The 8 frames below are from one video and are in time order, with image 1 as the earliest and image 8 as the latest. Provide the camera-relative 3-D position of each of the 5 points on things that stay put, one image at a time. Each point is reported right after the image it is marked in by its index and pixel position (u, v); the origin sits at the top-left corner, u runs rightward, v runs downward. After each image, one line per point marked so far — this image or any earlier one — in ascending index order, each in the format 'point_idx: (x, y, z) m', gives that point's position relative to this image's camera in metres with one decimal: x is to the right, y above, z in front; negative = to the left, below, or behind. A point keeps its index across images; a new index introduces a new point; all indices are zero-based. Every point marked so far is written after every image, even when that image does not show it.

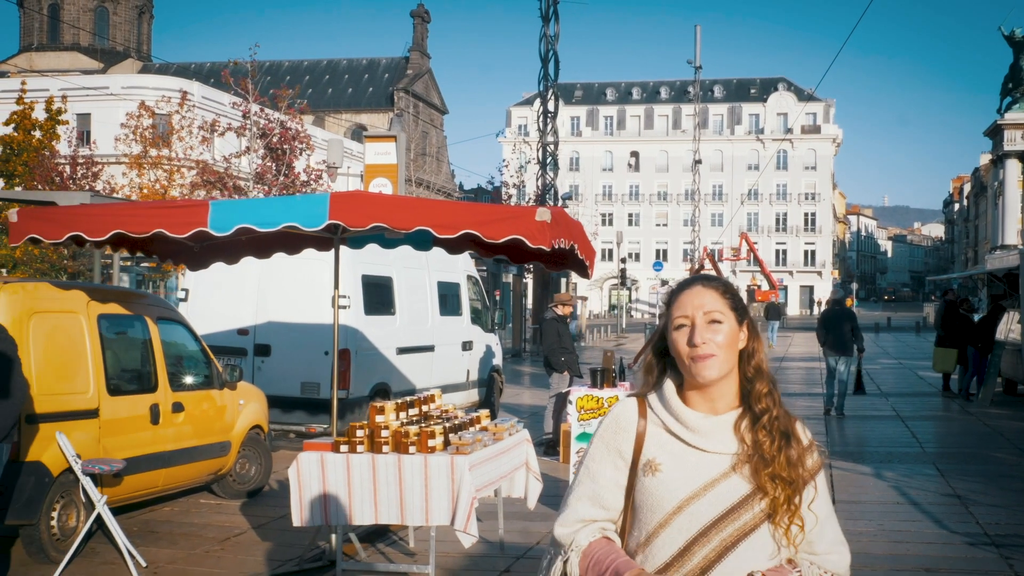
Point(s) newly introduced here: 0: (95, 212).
0: (-2.6, +0.5, +6.7) m
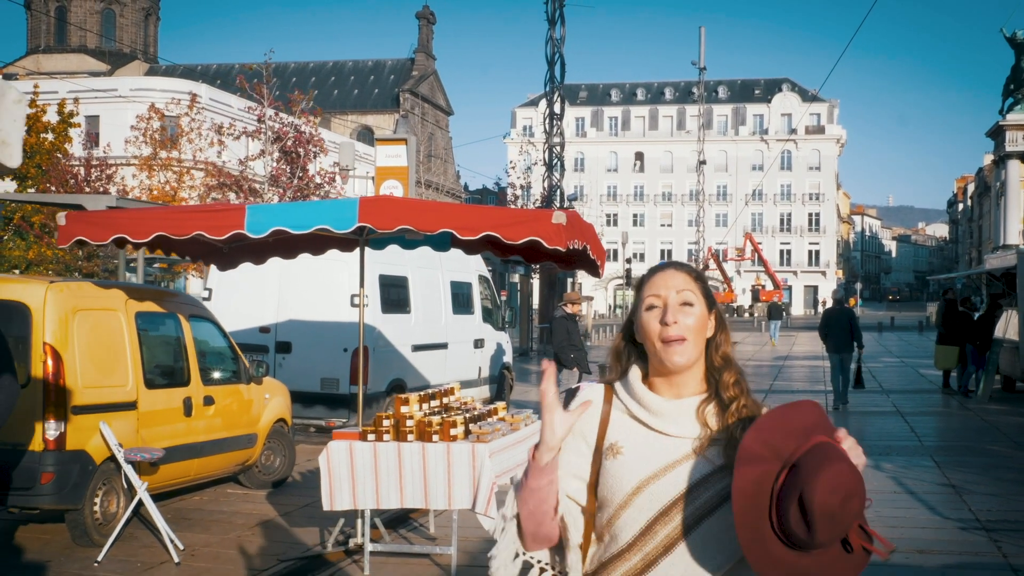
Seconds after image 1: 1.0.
0: (-2.5, +0.5, +7.1) m
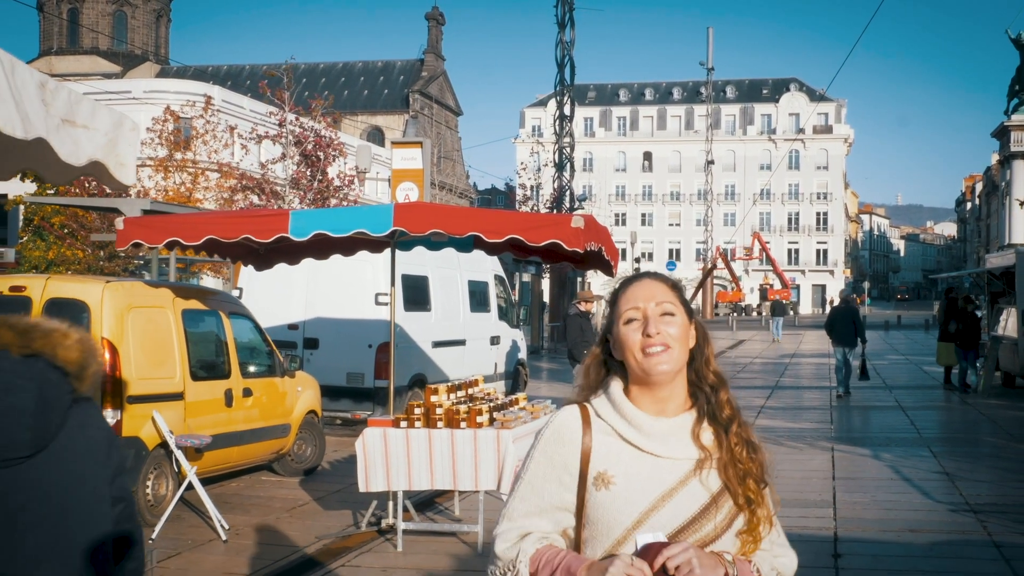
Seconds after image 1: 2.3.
0: (-2.4, +0.5, +7.7) m
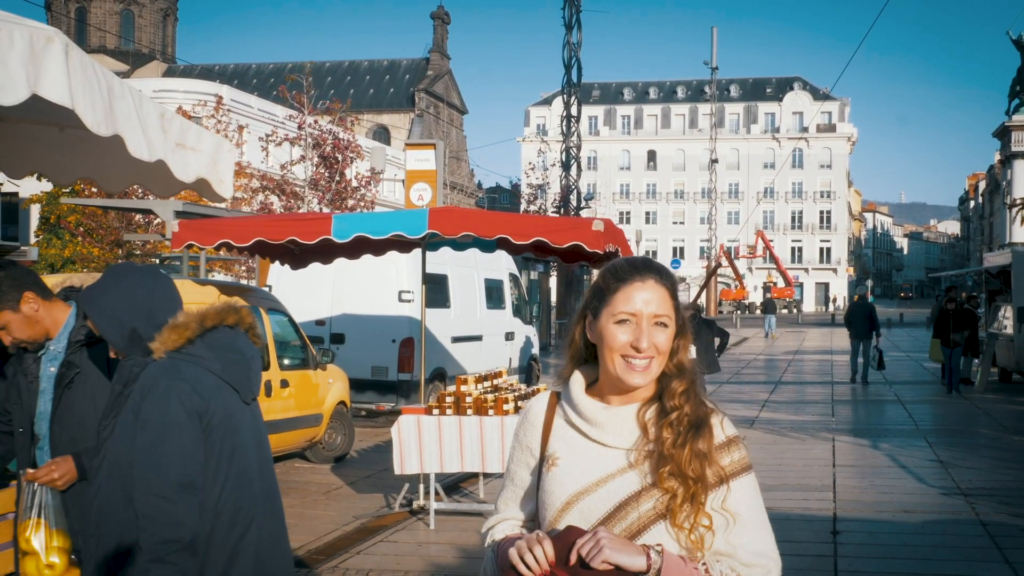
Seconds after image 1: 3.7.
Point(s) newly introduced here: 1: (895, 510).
0: (-2.2, +0.5, +8.3) m
1: (+3.2, -1.9, +8.7) m
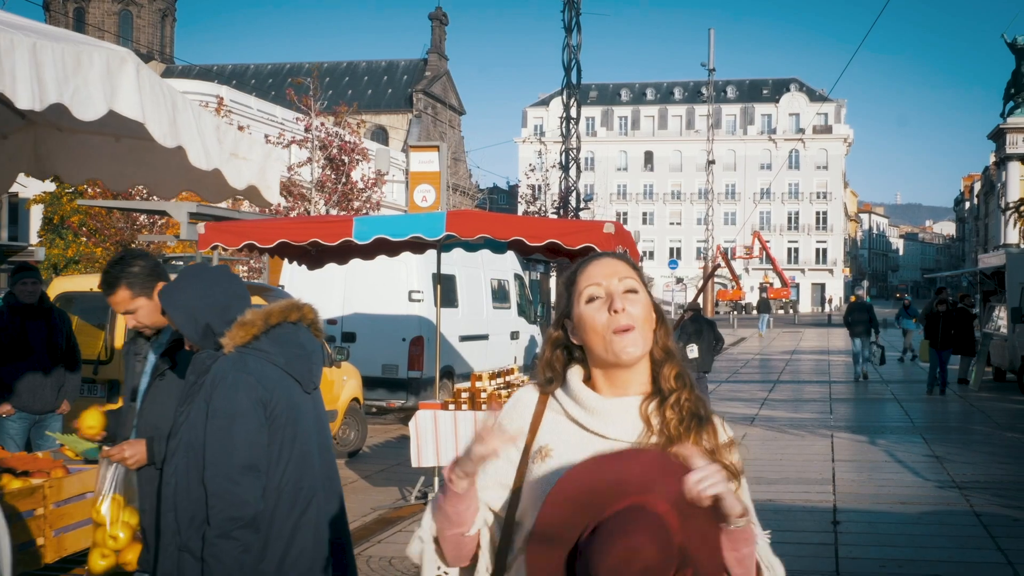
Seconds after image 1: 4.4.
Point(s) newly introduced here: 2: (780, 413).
0: (-2.1, +0.5, +8.7) m
1: (+3.3, -1.9, +9.0) m
2: (+4.2, -2.0, +16.4) m
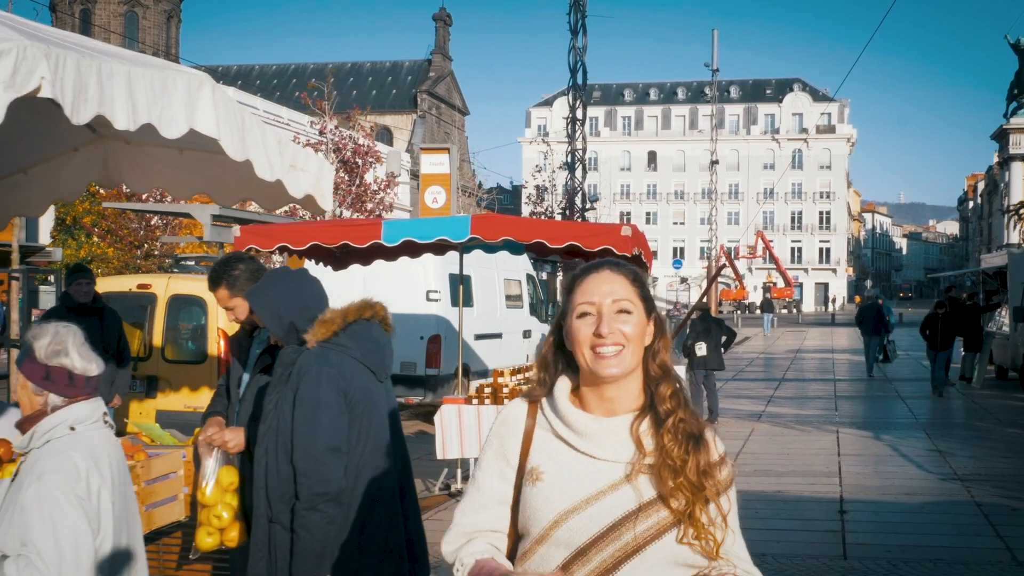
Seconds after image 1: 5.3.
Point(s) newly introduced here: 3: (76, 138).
0: (-1.9, +0.5, +9.1) m
1: (+3.5, -1.9, +9.4) m
2: (+4.4, -2.0, +16.8) m
3: (-2.2, +0.8, +5.2) m
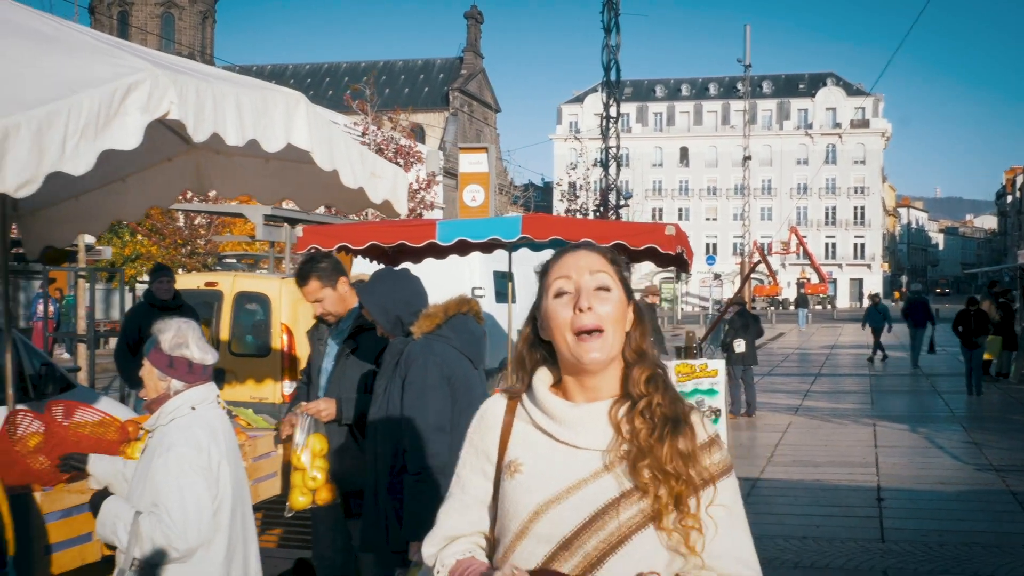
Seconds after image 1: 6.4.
0: (-1.4, +0.5, +9.6) m
1: (+3.9, -1.8, +9.7) m
2: (+5.1, -1.9, +17.1) m
3: (-1.9, +0.8, +5.7) m
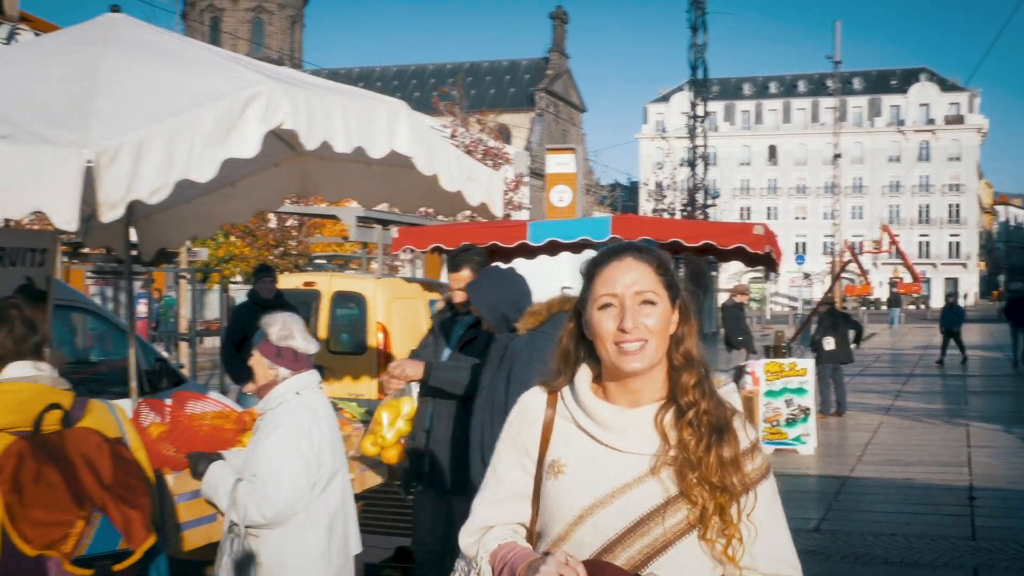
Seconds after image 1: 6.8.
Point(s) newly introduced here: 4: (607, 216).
0: (-0.6, +0.5, +9.8) m
1: (+4.8, -1.8, +9.6) m
2: (+6.5, -1.9, +16.8) m
3: (-1.4, +0.8, +6.0) m
4: (+0.8, +0.6, +9.2) m
